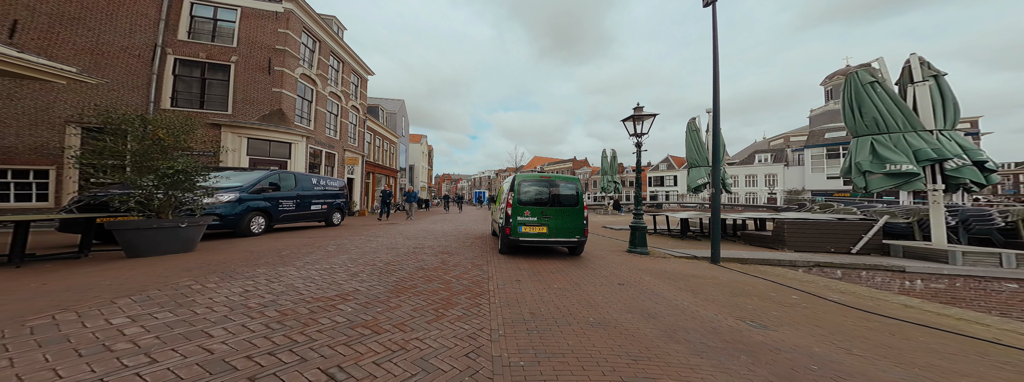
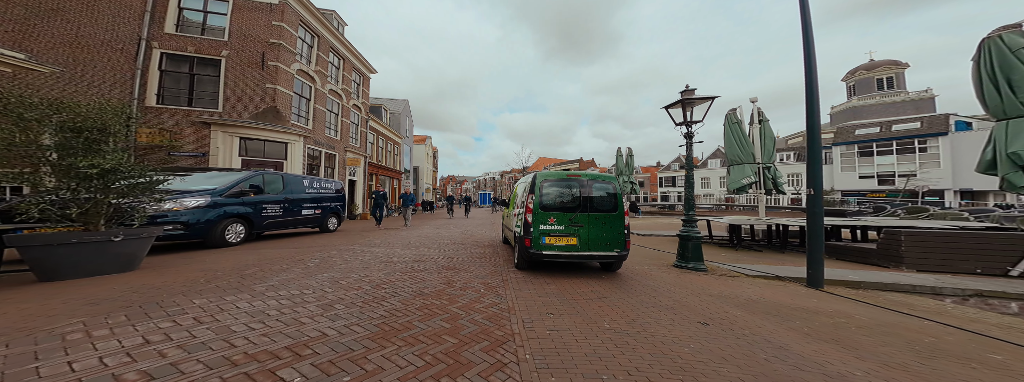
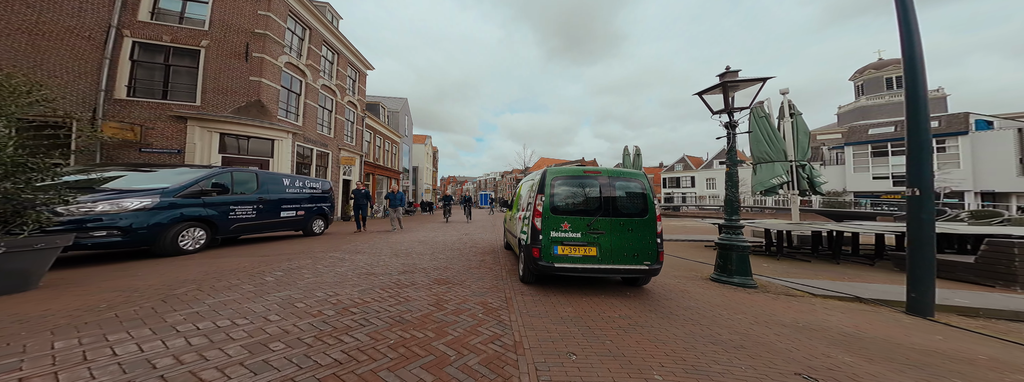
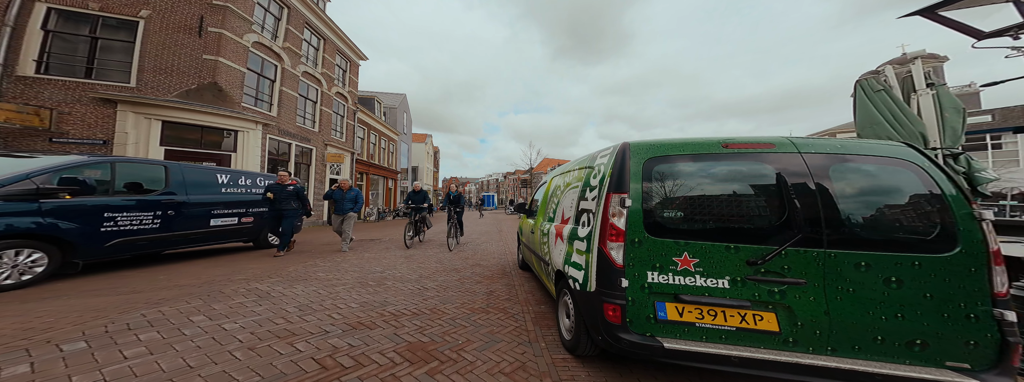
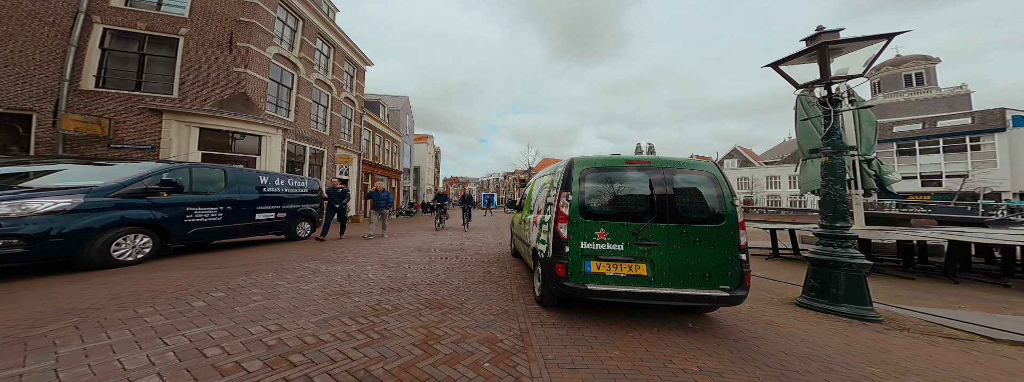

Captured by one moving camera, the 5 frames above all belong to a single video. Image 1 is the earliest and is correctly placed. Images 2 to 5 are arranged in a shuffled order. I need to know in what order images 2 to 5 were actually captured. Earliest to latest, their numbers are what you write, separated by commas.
2, 3, 5, 4
